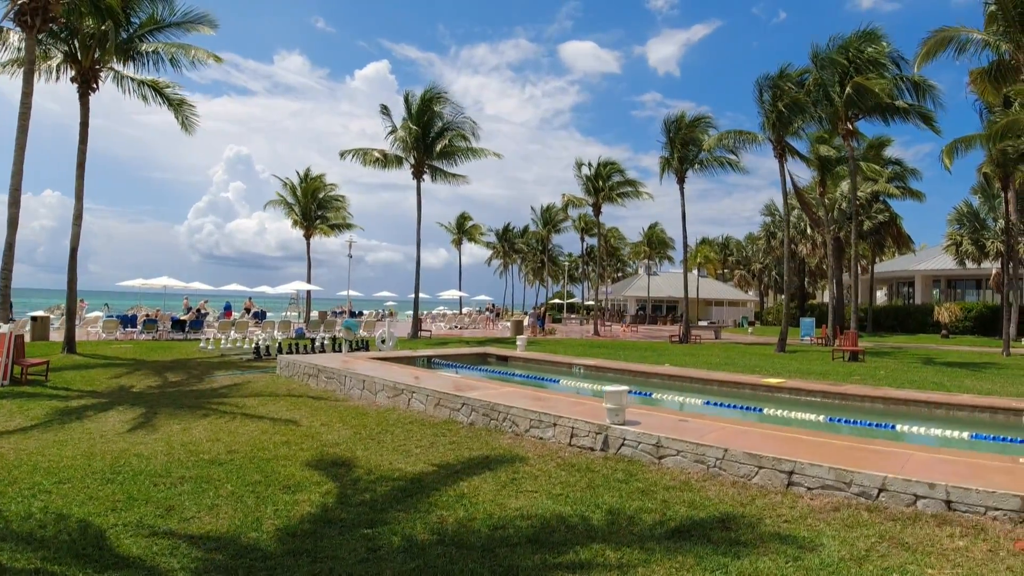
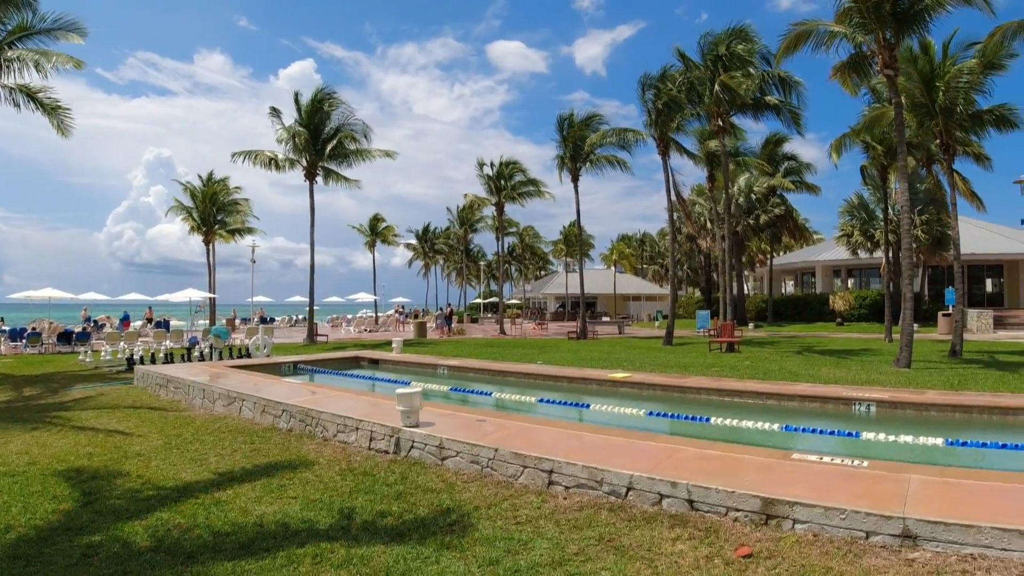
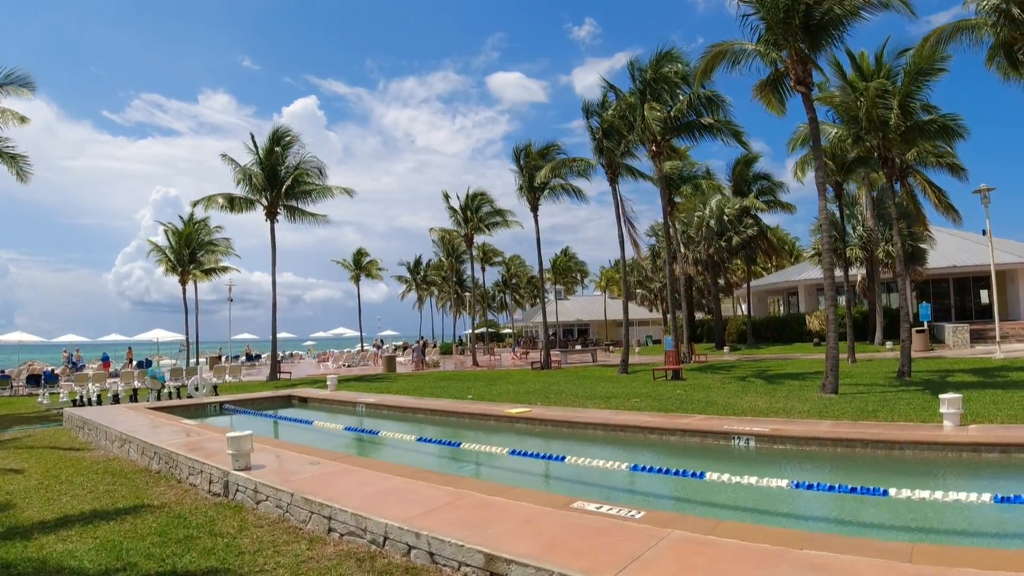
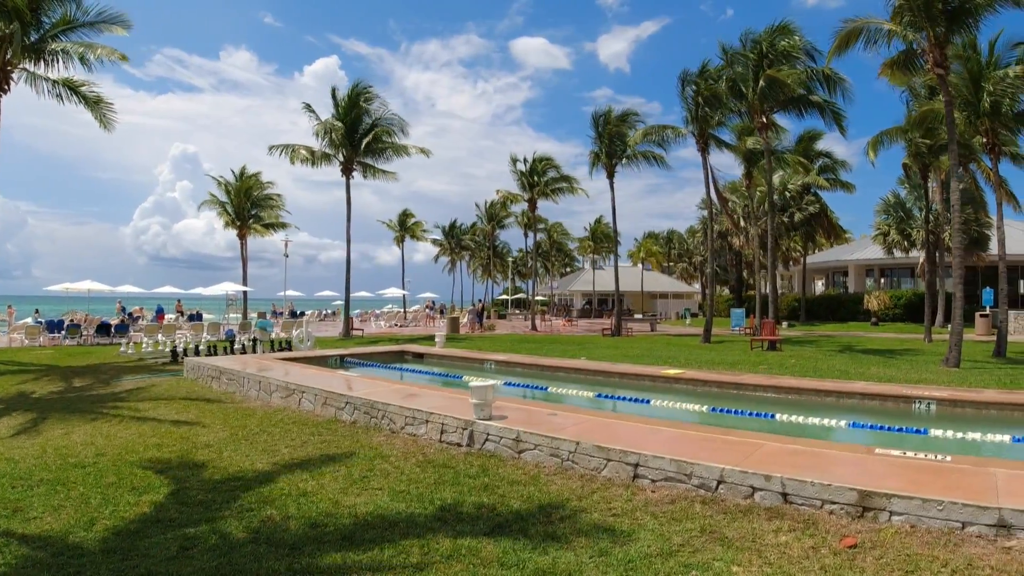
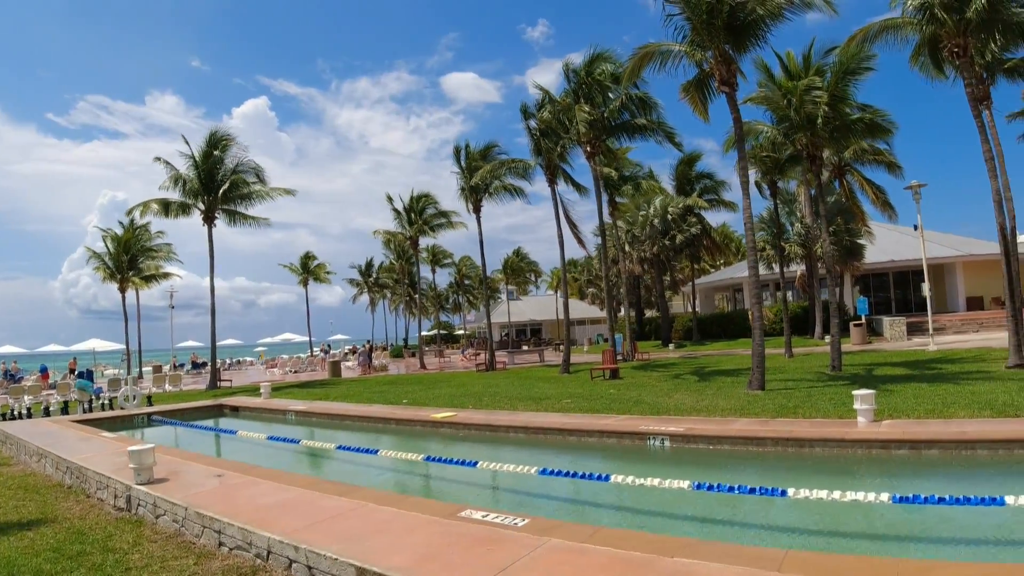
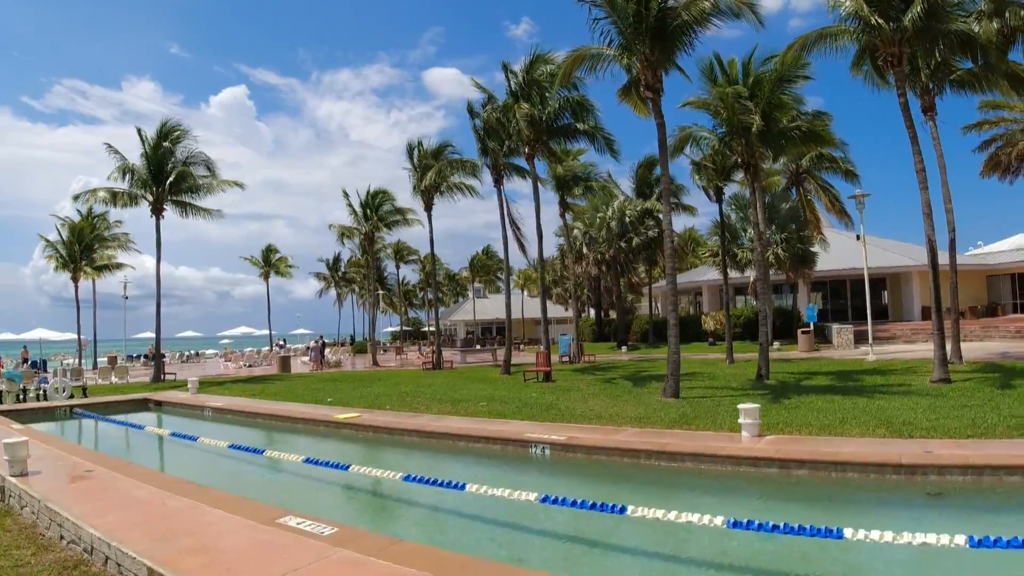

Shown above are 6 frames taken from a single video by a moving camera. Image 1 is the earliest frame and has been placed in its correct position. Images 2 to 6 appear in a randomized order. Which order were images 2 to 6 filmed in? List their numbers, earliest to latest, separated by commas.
4, 2, 3, 5, 6
